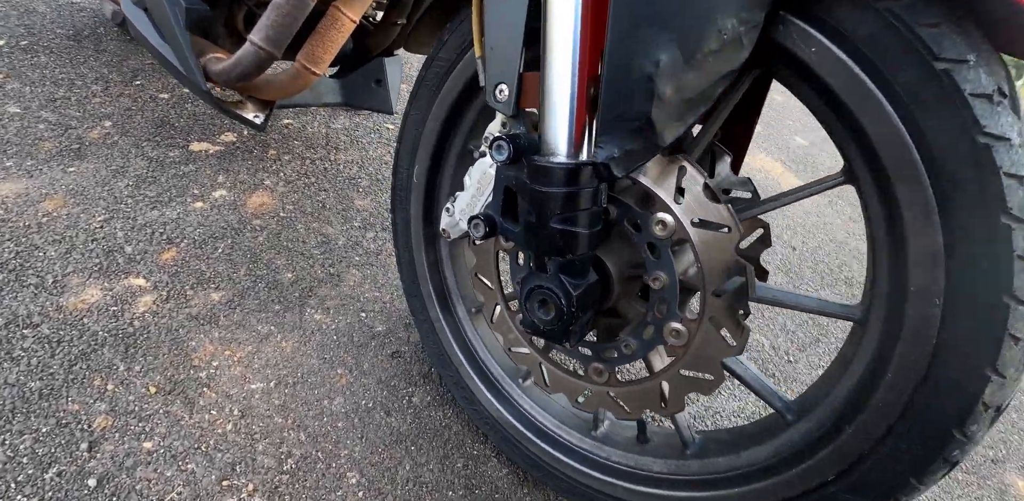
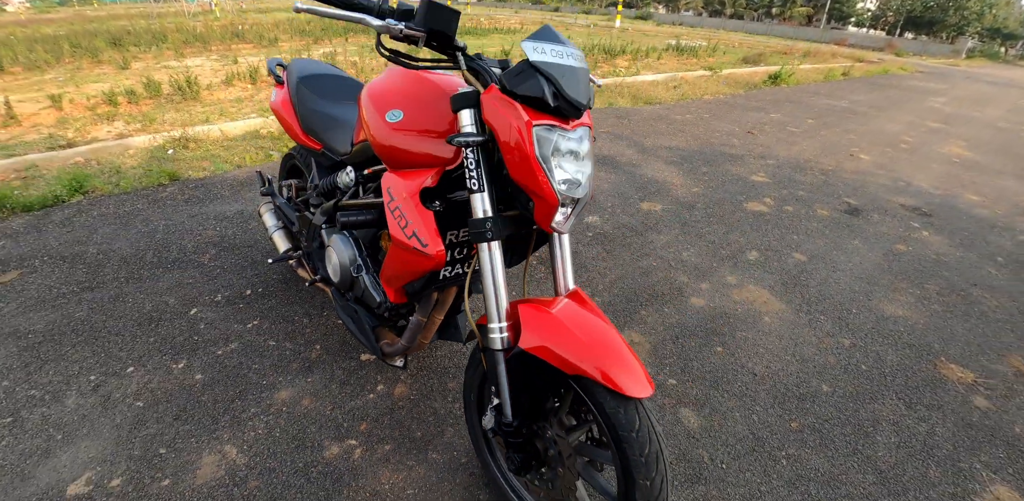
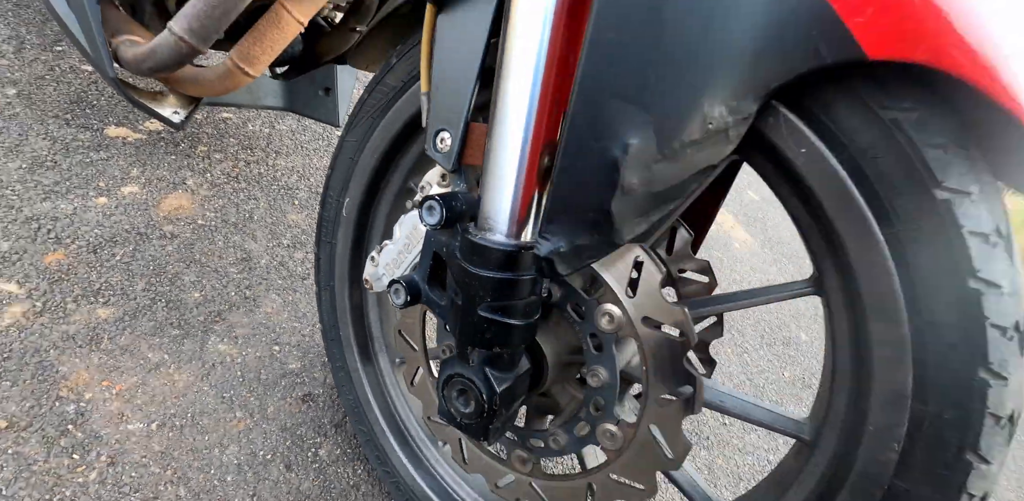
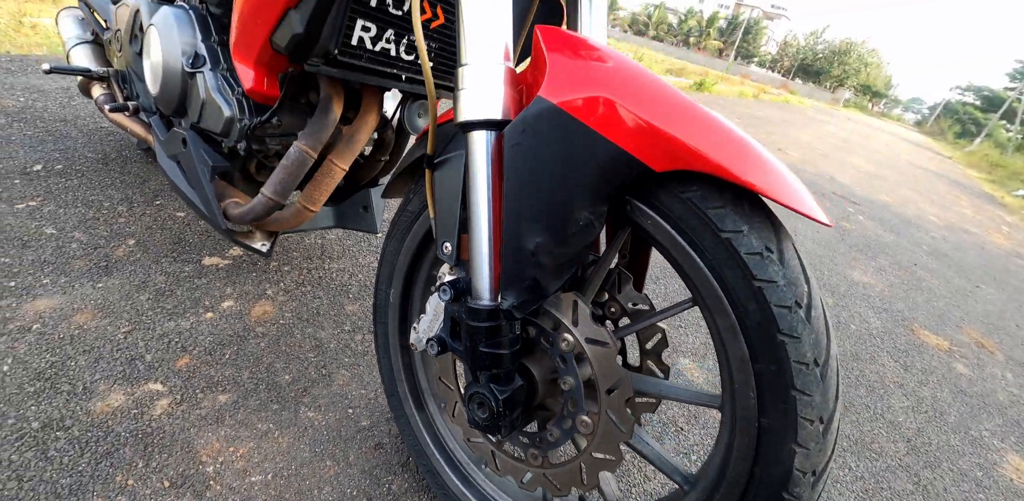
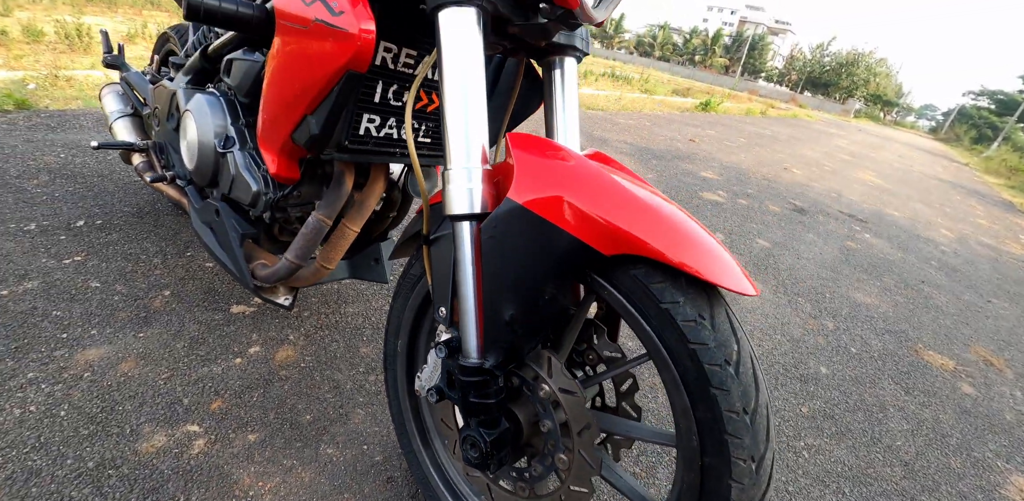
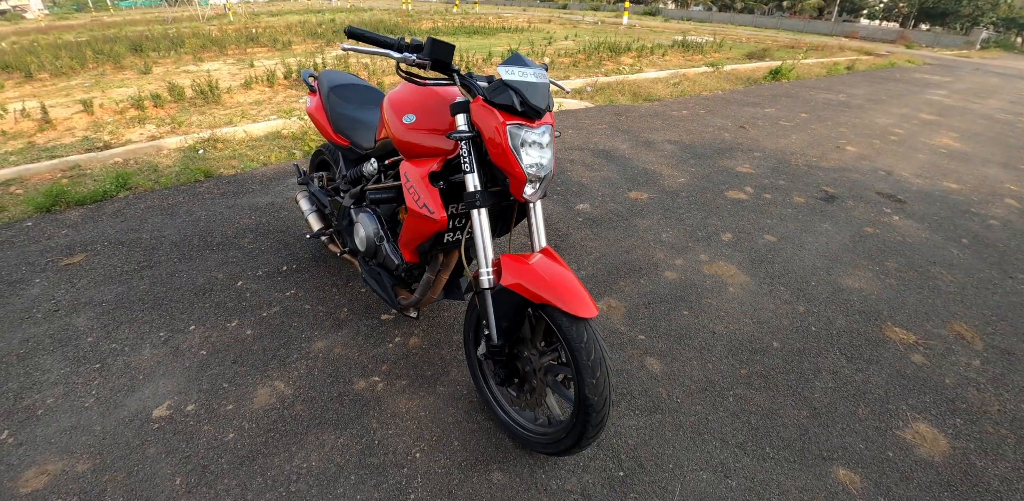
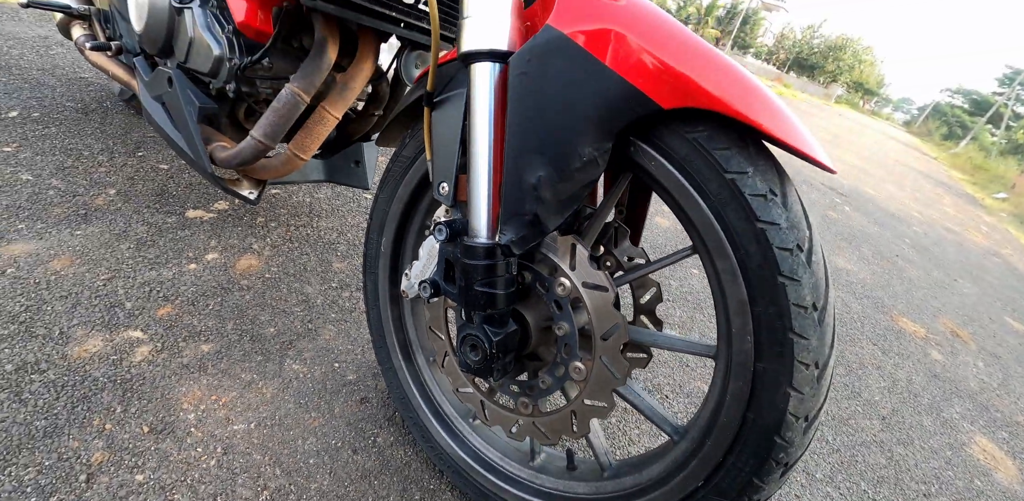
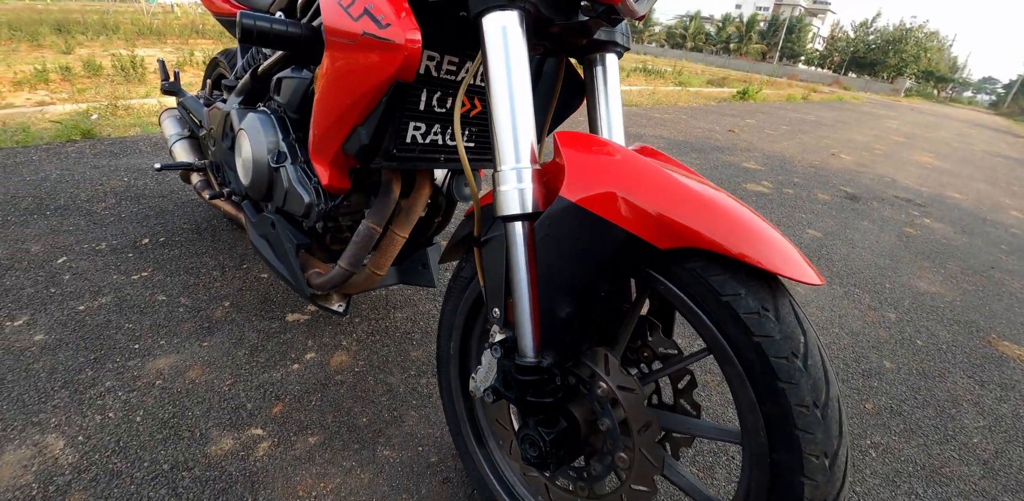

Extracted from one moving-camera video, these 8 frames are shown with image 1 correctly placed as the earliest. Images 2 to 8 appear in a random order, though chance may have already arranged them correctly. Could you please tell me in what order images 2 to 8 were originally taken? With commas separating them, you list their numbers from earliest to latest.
3, 7, 4, 5, 8, 2, 6
